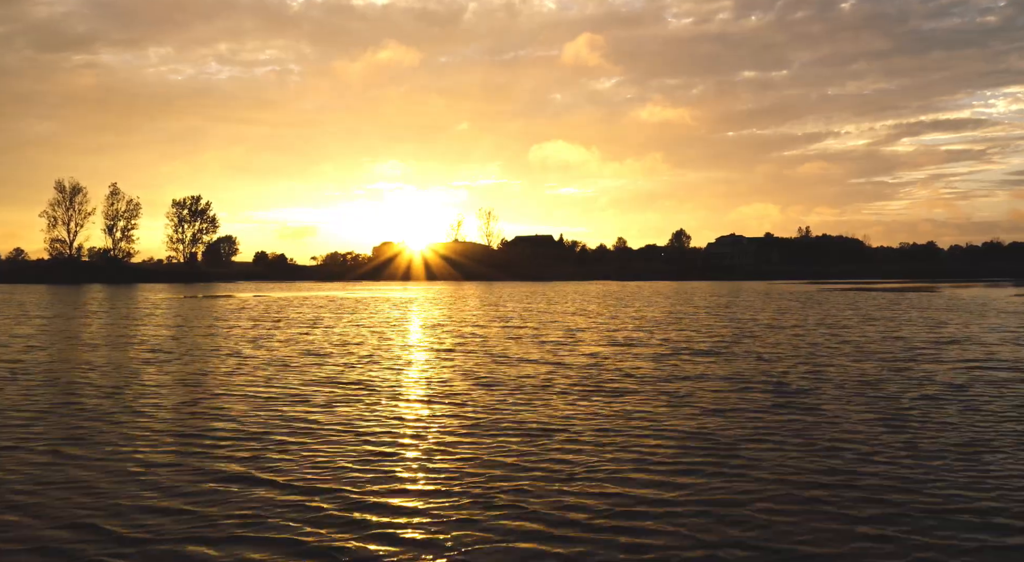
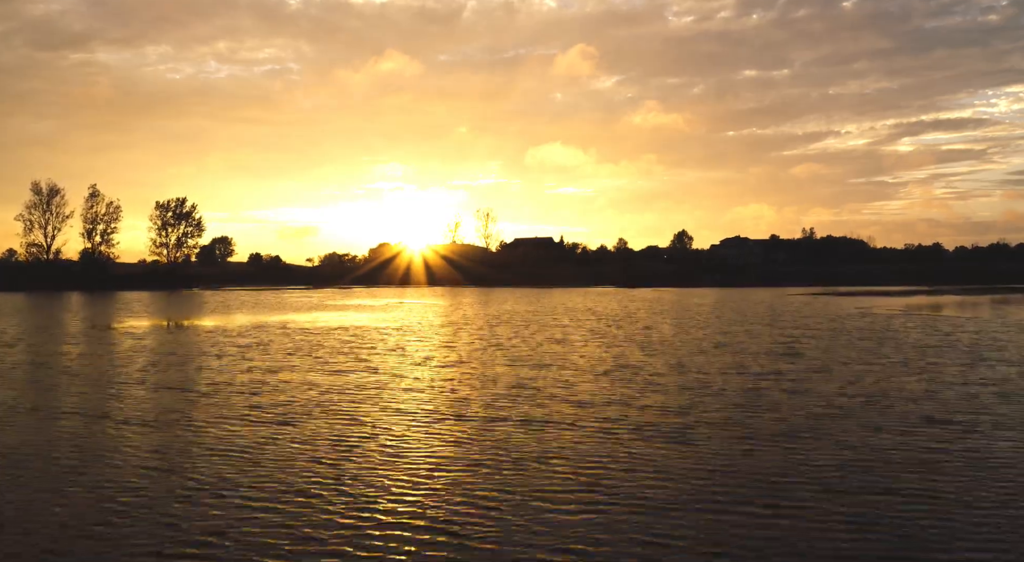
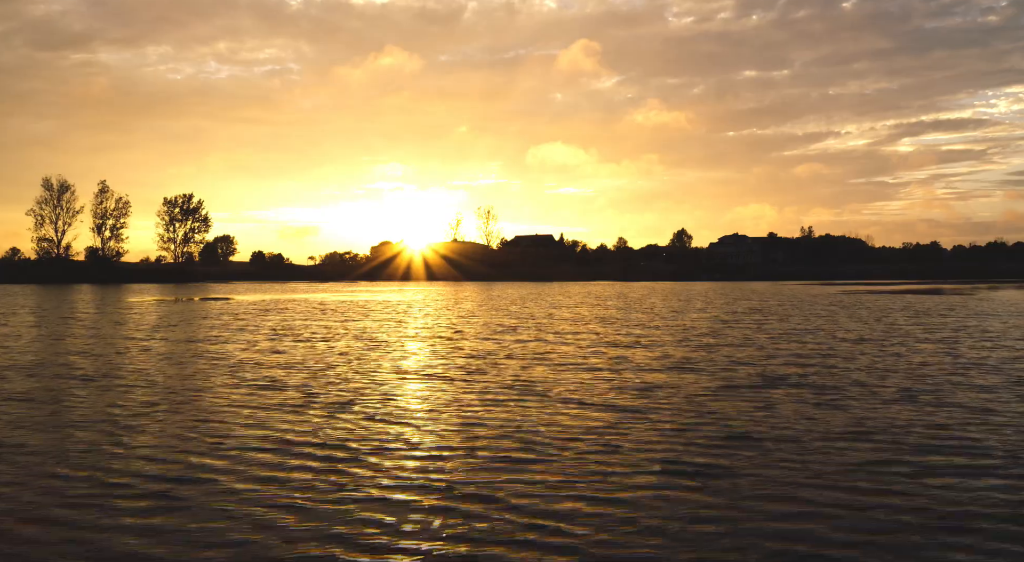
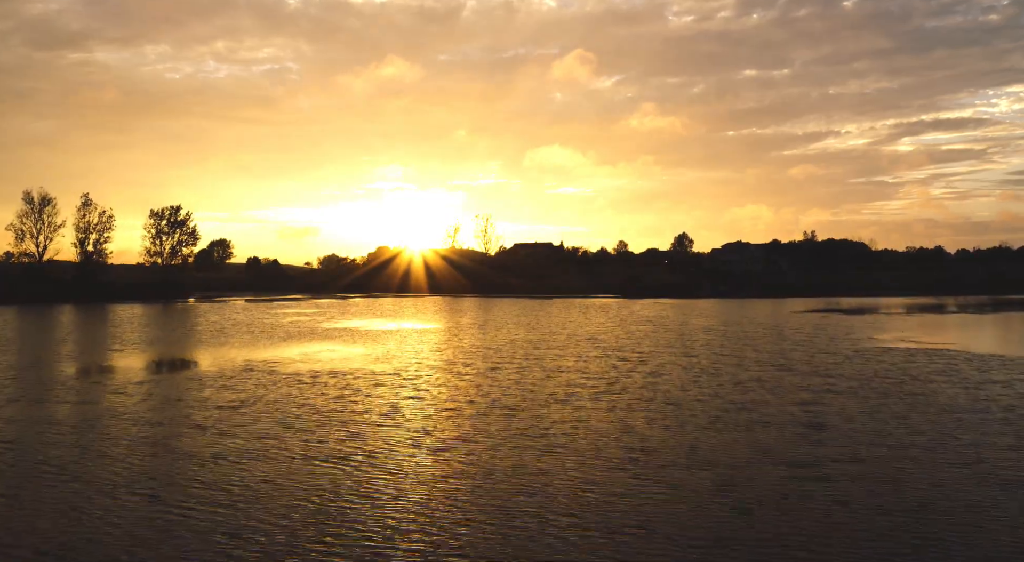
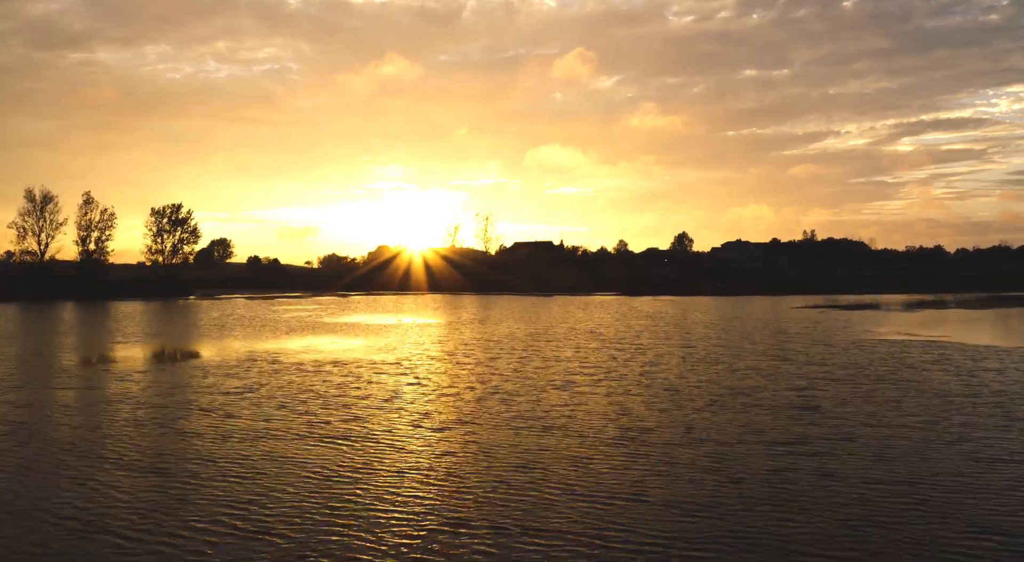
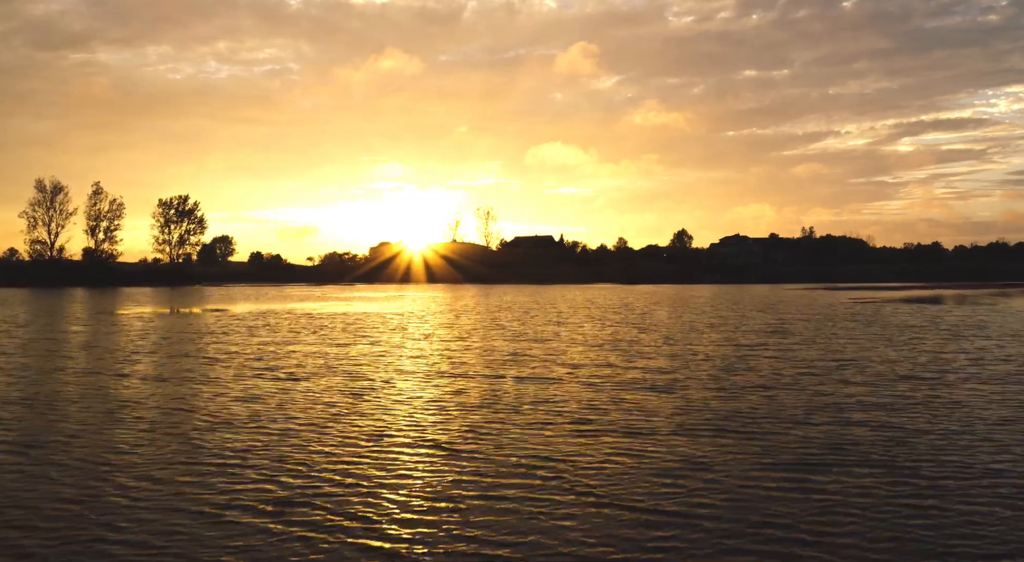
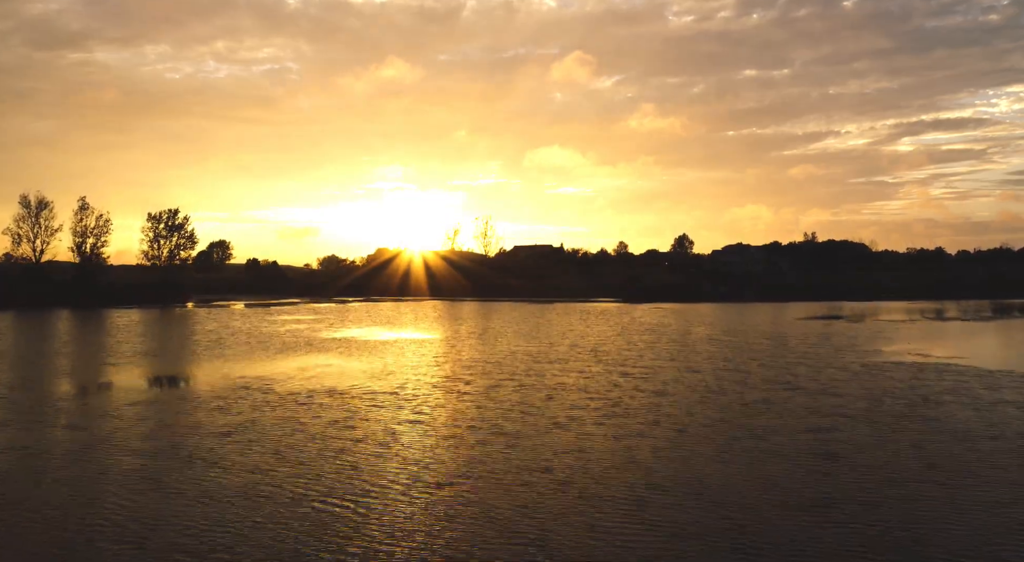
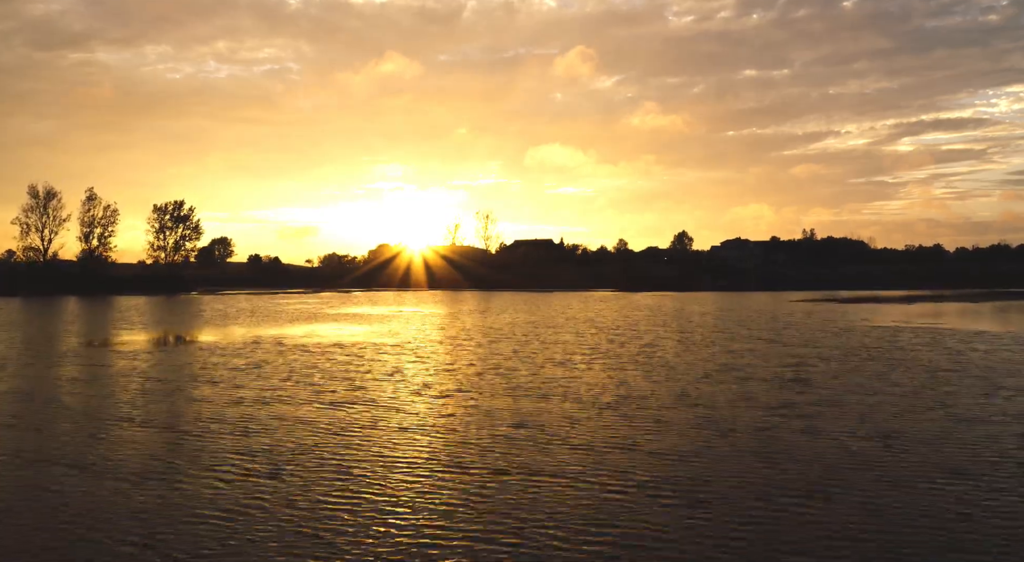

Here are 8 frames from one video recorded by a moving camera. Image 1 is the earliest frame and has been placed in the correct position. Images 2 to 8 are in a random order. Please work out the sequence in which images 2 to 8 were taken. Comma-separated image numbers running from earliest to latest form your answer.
3, 6, 2, 8, 5, 4, 7
